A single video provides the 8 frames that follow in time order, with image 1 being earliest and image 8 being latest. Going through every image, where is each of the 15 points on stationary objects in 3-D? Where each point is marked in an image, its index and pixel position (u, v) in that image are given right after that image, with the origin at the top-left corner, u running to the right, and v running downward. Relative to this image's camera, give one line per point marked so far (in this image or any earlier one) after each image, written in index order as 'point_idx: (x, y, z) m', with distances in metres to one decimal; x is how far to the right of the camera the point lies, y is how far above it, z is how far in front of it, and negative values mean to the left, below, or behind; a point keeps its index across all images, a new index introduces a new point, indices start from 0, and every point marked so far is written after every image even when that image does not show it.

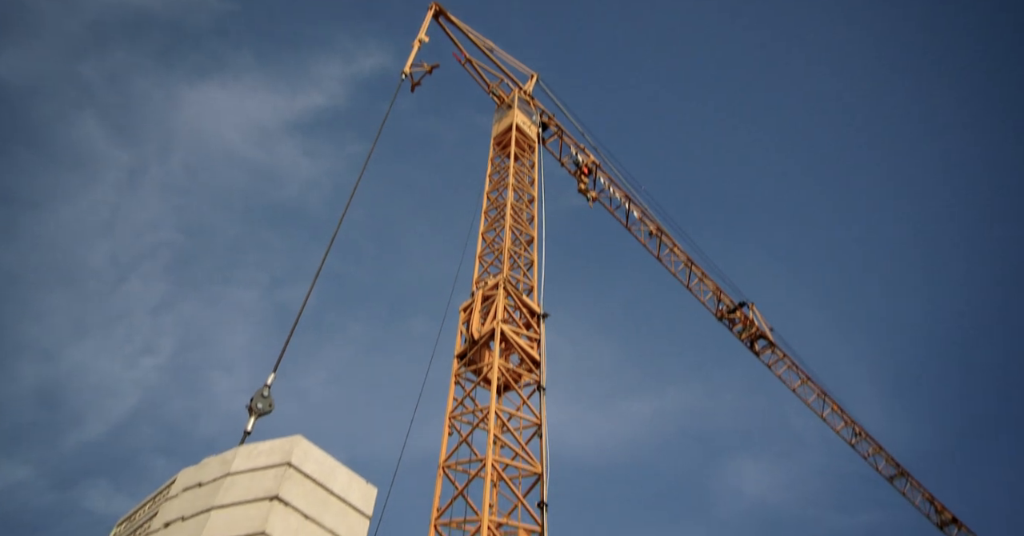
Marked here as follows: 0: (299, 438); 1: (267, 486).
0: (-2.6, -2.1, +9.9) m
1: (-2.8, -2.5, +9.3) m
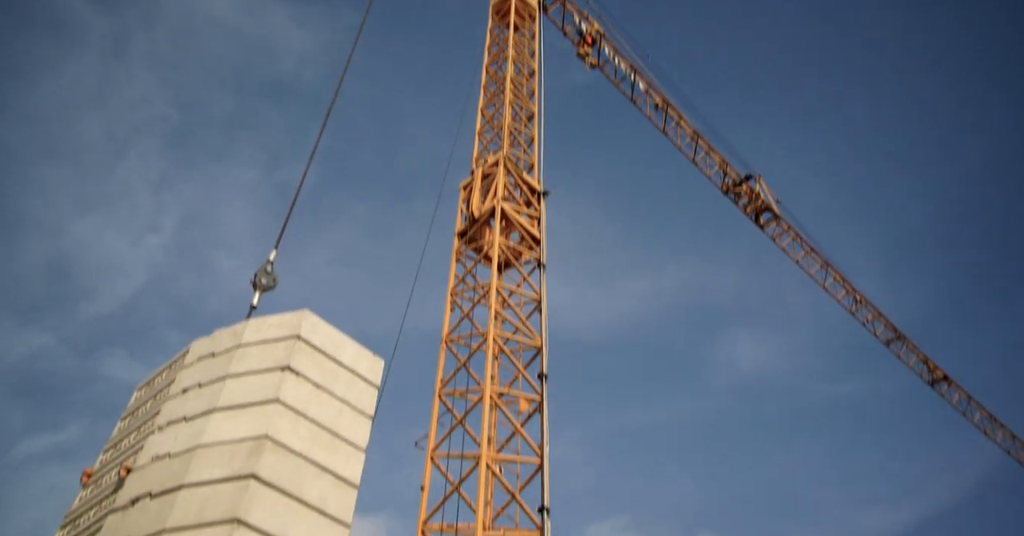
0: (-2.6, -0.6, +10.2) m
1: (-2.8, -1.1, +9.6) m
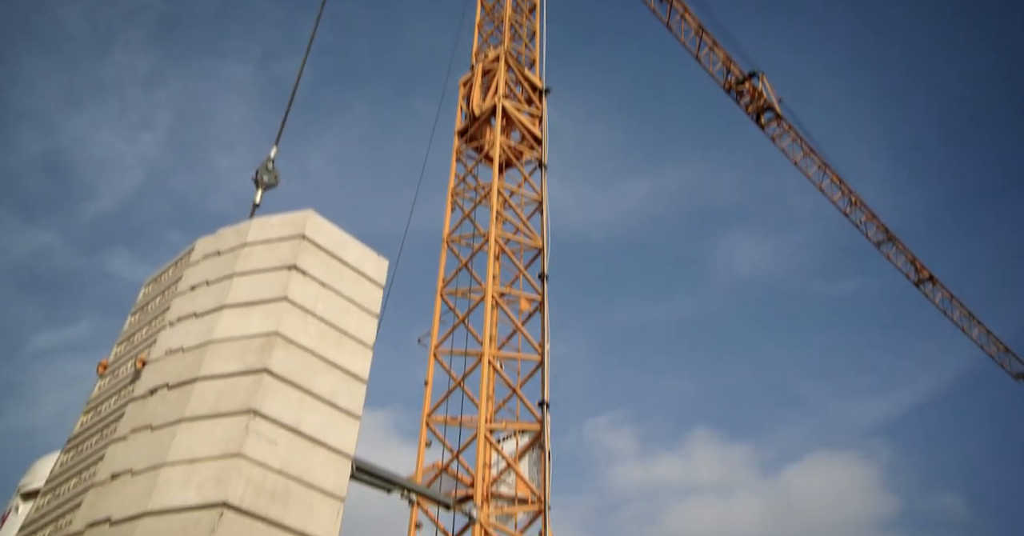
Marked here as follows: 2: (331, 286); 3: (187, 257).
0: (-2.6, +0.7, +10.2) m
1: (-2.8, +0.2, +9.7) m
2: (-2.2, -0.2, +9.8) m
3: (-4.4, +0.1, +10.8) m
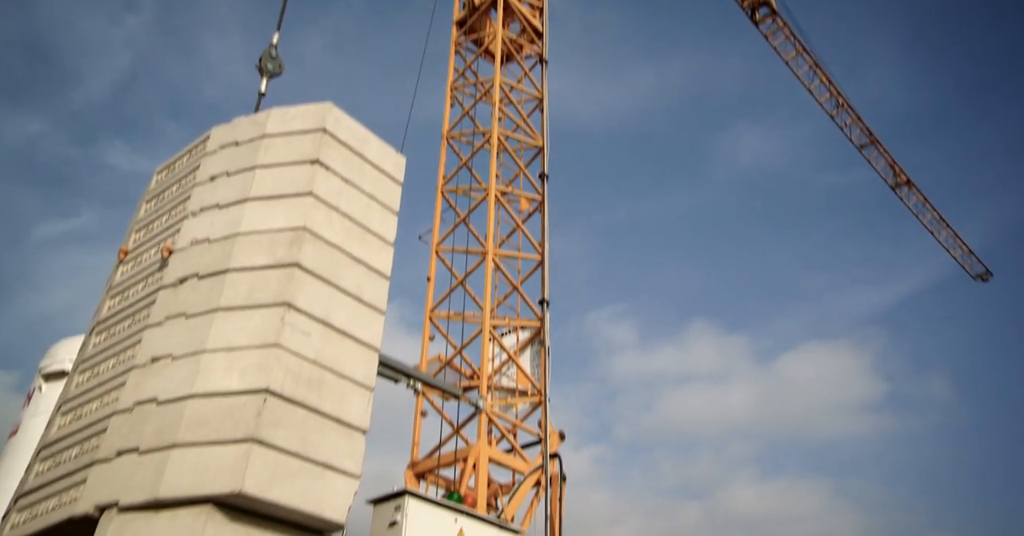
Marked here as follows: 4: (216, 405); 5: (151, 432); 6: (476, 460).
0: (-2.3, +2.1, +10.1) m
1: (-2.5, +1.4, +9.7) m
2: (-2.0, +1.1, +9.9) m
3: (-4.2, +1.6, +10.7) m
4: (-2.9, -1.4, +7.7) m
5: (-3.5, -1.6, +7.8) m
6: (-0.6, -3.2, +13.2) m
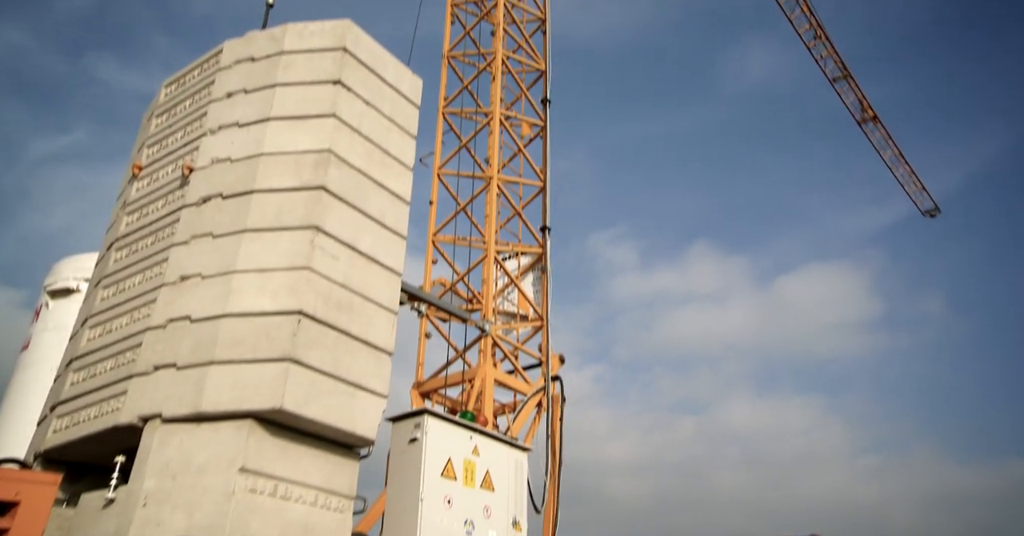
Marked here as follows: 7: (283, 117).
0: (-2.0, +3.0, +9.9) m
1: (-2.2, +2.4, +9.5) m
2: (-1.7, +2.0, +9.8) m
3: (-3.9, +2.7, +10.5) m
4: (-2.6, -0.6, +7.9) m
5: (-3.2, -0.8, +7.9) m
6: (-0.5, -2.0, +13.6) m
7: (-2.7, +1.8, +9.2) m
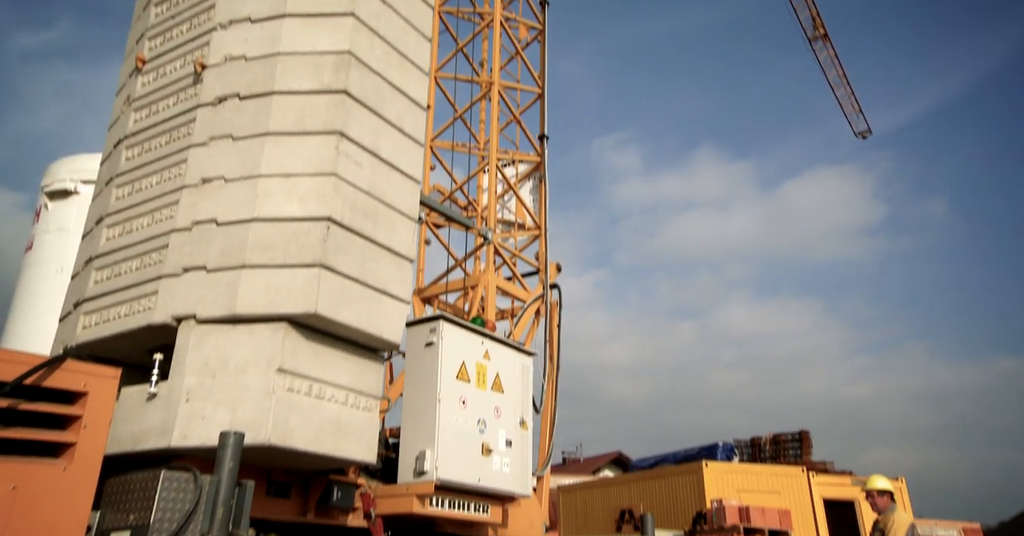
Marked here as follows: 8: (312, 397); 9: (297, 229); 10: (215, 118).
0: (-1.8, +4.2, +9.5) m
1: (-2.0, +3.5, +9.2) m
2: (-1.5, +3.2, +9.6) m
3: (-3.7, +3.9, +10.1) m
4: (-2.3, +0.4, +7.9) m
5: (-3.0, +0.2, +7.9) m
6: (-0.5, -0.4, +13.8) m
7: (-2.4, +2.9, +9.0) m
8: (-1.9, -1.3, +7.7) m
9: (-2.1, +0.4, +7.9) m
10: (-3.3, +1.6, +8.7) m
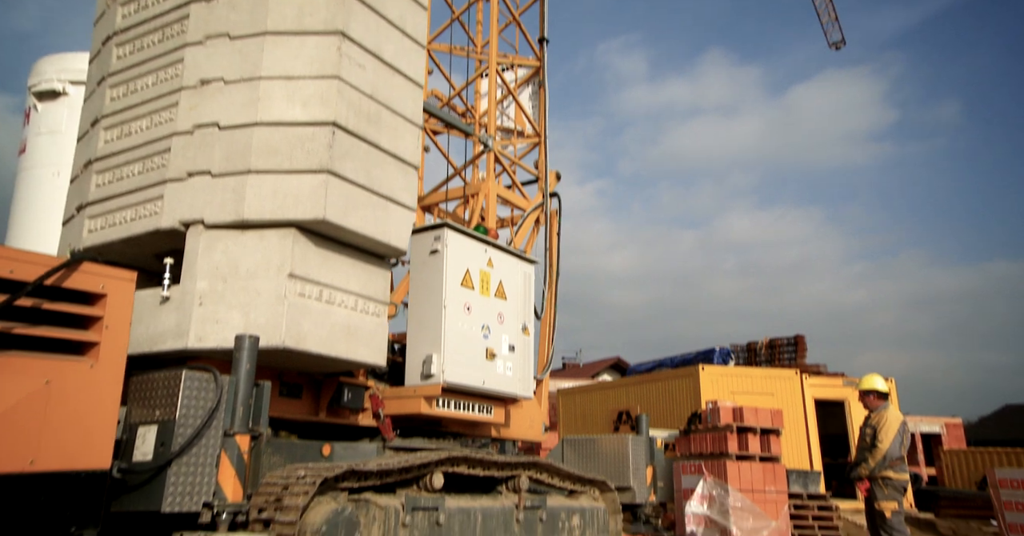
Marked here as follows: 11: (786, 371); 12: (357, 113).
0: (-1.8, +5.3, +9.1) m
1: (-1.9, +4.6, +8.8) m
2: (-1.4, +4.3, +9.2) m
3: (-3.7, +5.1, +9.6) m
4: (-2.3, +1.3, +7.9) m
5: (-2.9, +1.1, +7.9) m
6: (-0.5, +1.2, +13.9) m
7: (-2.4, +3.9, +8.6) m
8: (-1.9, -0.3, +7.9) m
9: (-2.1, +1.3, +7.9) m
10: (-3.2, +2.6, +8.5) m
11: (+5.1, -1.9, +14.6) m
12: (-1.6, +1.6, +8.2) m
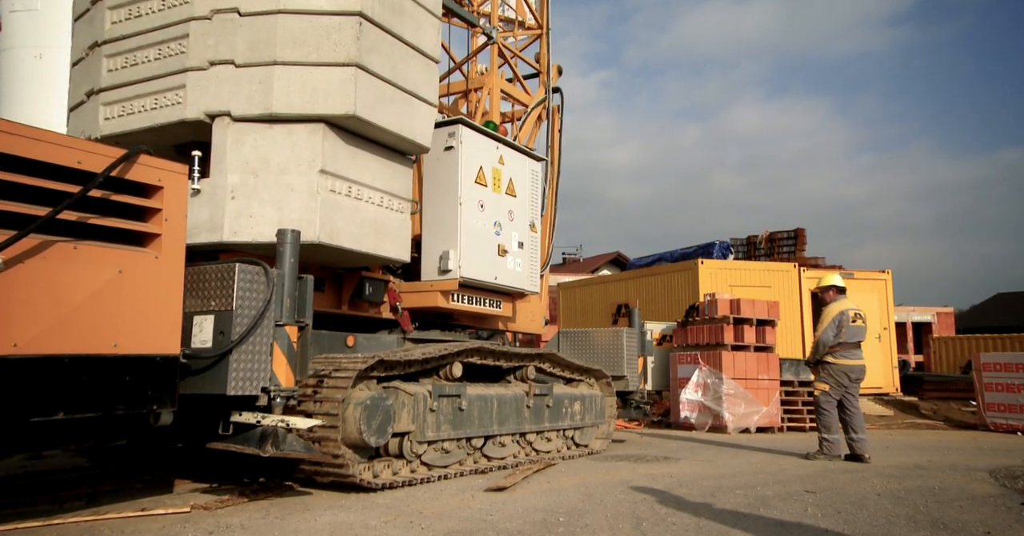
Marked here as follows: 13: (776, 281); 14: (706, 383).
0: (-1.5, +6.5, +8.4) m
1: (-1.7, +5.7, +8.3) m
2: (-1.2, +5.5, +8.7) m
3: (-3.5, +6.3, +8.9) m
4: (-2.0, +2.4, +7.7) m
5: (-2.6, +2.1, +7.7) m
6: (-0.4, +3.0, +13.7) m
7: (-2.1, +5.0, +8.1) m
8: (-1.6, +0.7, +7.9) m
9: (-1.8, +2.4, +7.7) m
10: (-3.0, +3.8, +8.2) m
11: (+5.1, +0.1, +15.1) m
12: (-1.3, +2.7, +8.0) m
13: (+4.9, -0.2, +14.9) m
14: (+3.2, -1.9, +12.9) m
